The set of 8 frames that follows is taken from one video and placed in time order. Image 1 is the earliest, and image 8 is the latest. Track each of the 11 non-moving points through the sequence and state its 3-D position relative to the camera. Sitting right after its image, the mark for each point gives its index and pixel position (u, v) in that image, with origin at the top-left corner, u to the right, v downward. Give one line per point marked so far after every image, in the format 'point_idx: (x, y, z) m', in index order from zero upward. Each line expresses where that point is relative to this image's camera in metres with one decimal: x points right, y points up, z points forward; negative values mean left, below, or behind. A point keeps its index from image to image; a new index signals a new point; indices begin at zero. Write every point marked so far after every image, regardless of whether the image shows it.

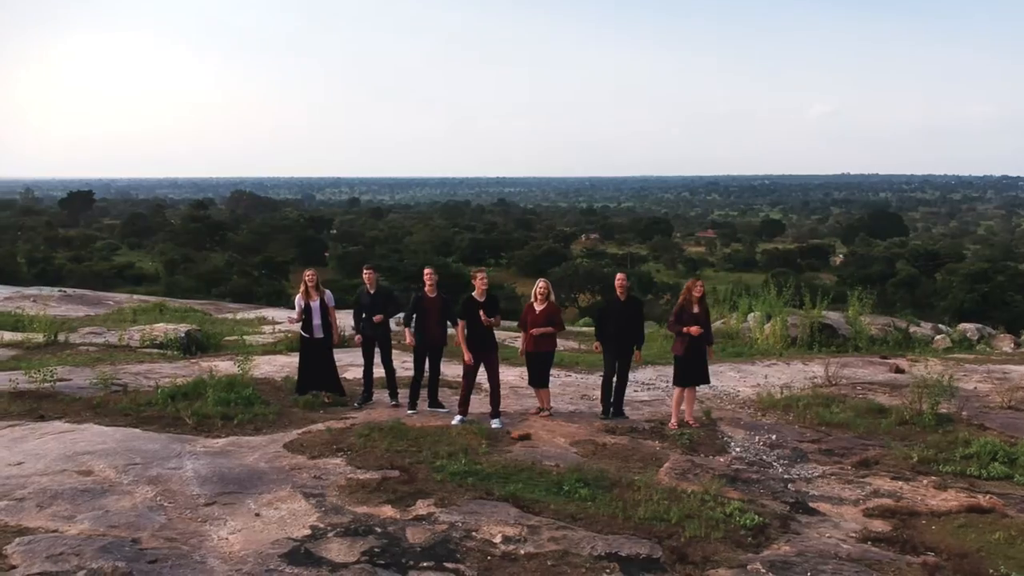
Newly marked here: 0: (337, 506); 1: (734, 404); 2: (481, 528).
0: (-1.0, -1.2, +5.6) m
1: (+1.8, -1.0, +8.5) m
2: (-0.2, -1.2, +5.3) m
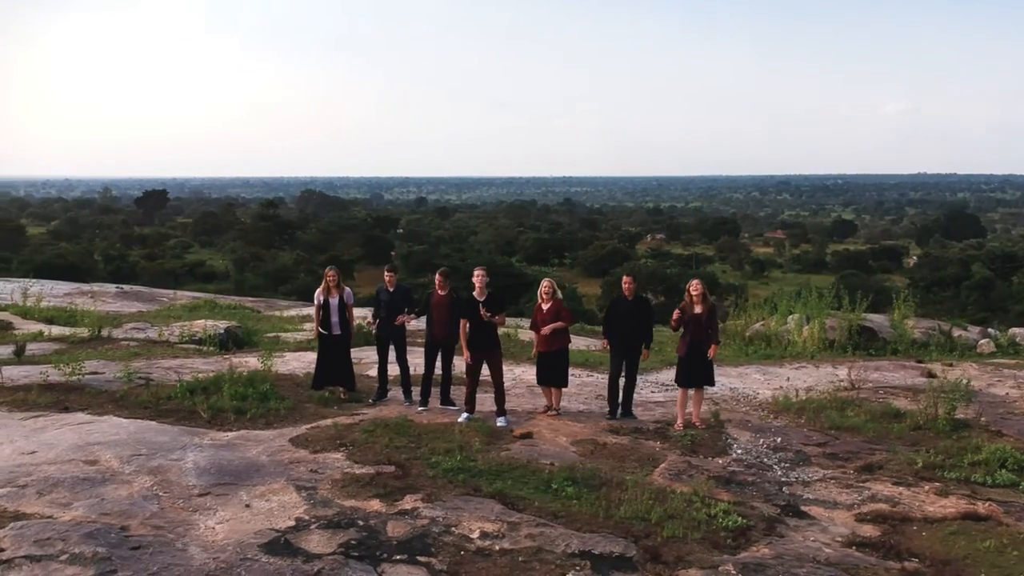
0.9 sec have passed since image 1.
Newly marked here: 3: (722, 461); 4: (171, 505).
0: (-1.0, -1.2, +5.8) m
1: (+1.9, -1.0, +8.5) m
2: (-0.3, -1.2, +5.4) m
3: (+1.3, -1.1, +6.7) m
4: (-1.8, -1.2, +5.5) m
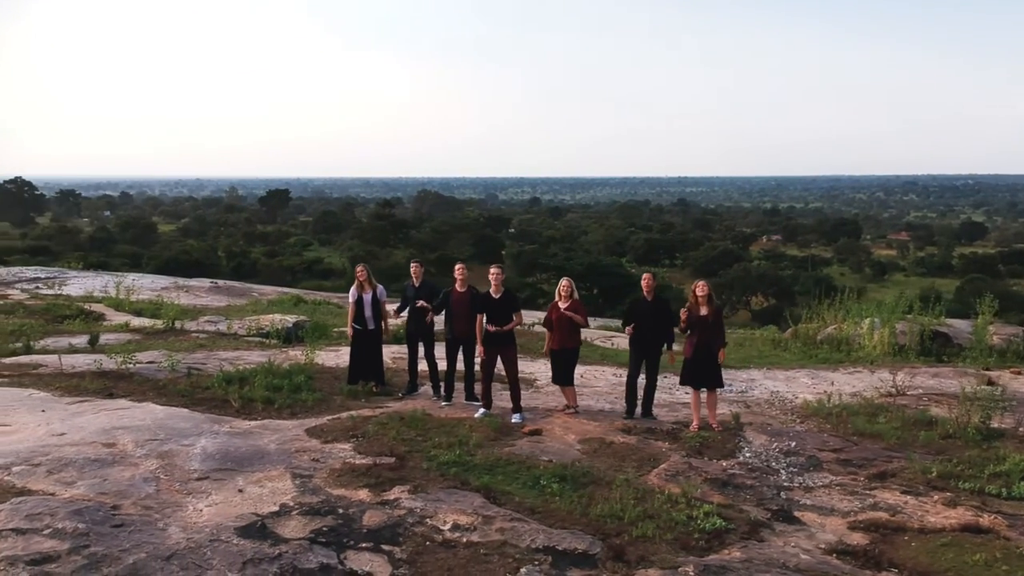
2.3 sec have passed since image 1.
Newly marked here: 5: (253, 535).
0: (-1.1, -1.1, +6.0) m
1: (+2.1, -1.0, +8.3) m
2: (-0.4, -1.2, +5.5) m
3: (+1.4, -1.1, +6.6) m
4: (-1.9, -1.1, +5.8) m
5: (-1.3, -1.2, +5.2) m
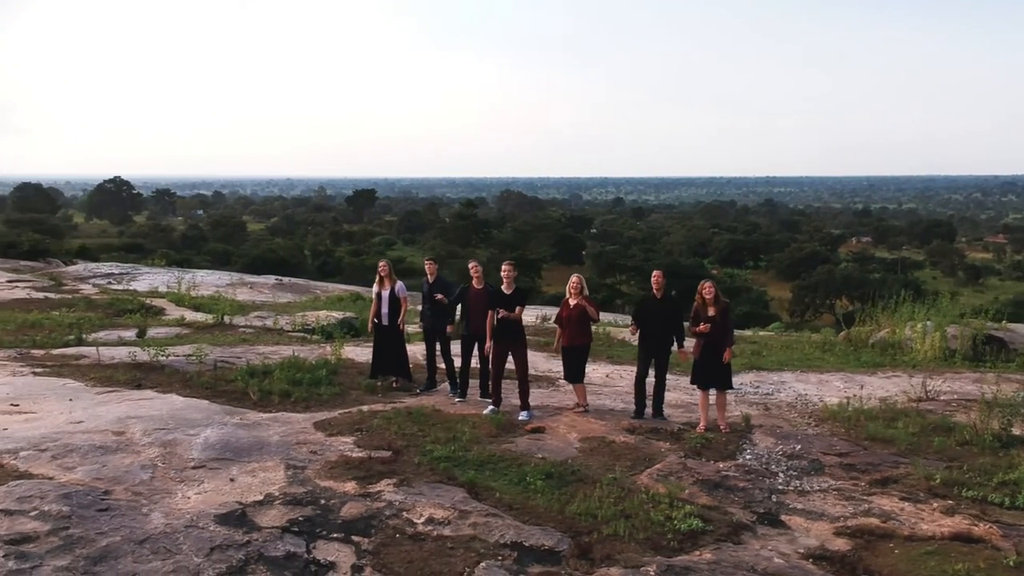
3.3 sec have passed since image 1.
0: (-1.2, -1.1, +6.1) m
1: (+2.2, -1.0, +8.2) m
2: (-0.5, -1.2, +5.6) m
3: (+1.3, -1.1, +6.6) m
4: (-2.0, -1.1, +6.0) m
5: (-1.4, -1.2, +5.3) m
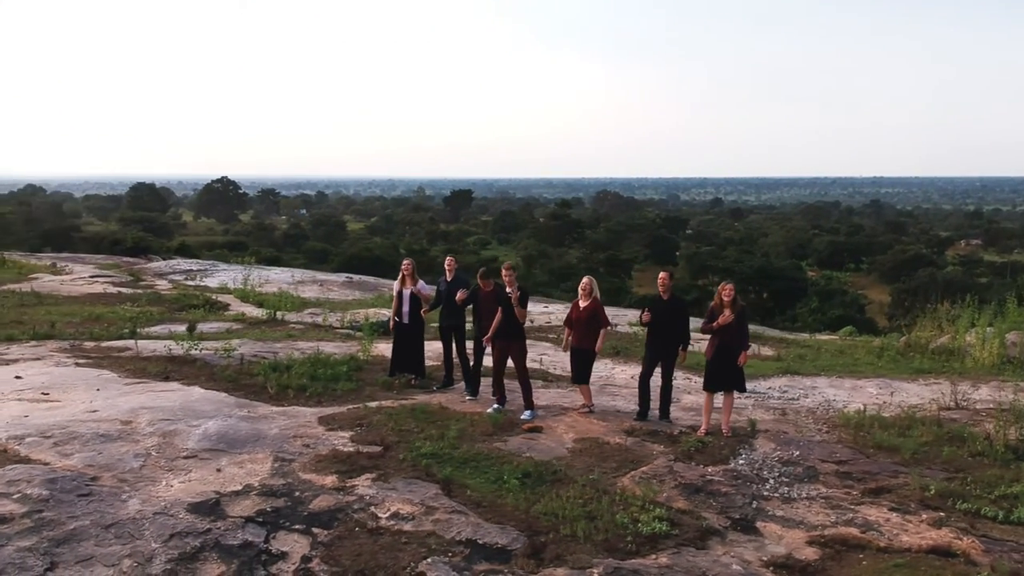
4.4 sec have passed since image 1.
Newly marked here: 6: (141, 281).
0: (-1.3, -1.1, +6.3) m
1: (+2.3, -1.0, +8.0) m
2: (-0.7, -1.2, +5.7) m
3: (+1.2, -1.1, +6.5) m
4: (-2.1, -1.1, +6.2) m
5: (-1.6, -1.2, +5.5) m
6: (-6.6, +0.1, +18.5) m
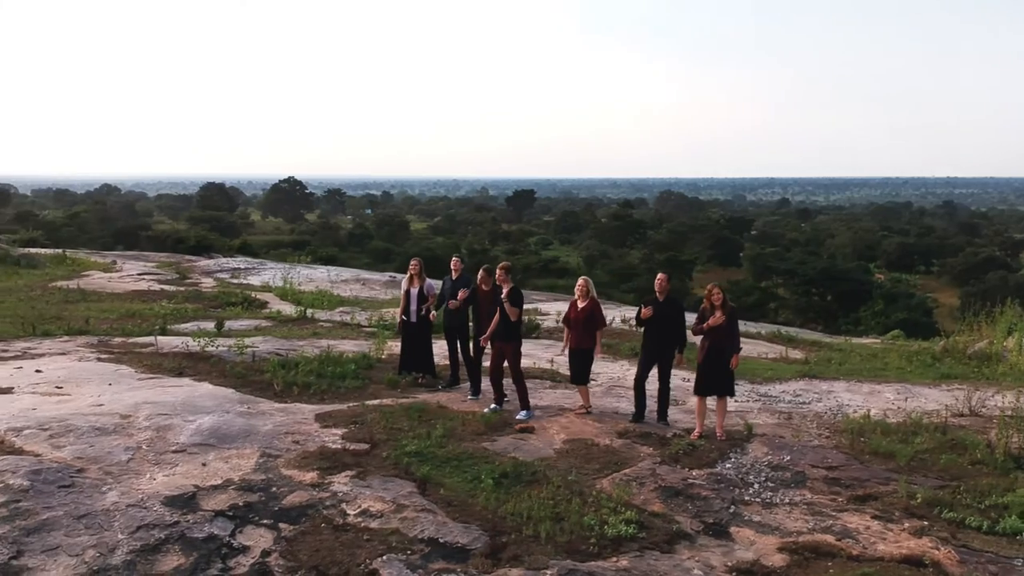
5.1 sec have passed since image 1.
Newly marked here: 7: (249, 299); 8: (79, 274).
0: (-1.5, -1.1, +6.3) m
1: (+2.3, -1.0, +7.8) m
2: (-0.9, -1.2, +5.7) m
3: (+1.1, -1.1, +6.4) m
4: (-2.3, -1.0, +6.4) m
5: (-1.8, -1.2, +5.6) m
6: (-5.9, +0.2, +18.9) m
7: (-4.1, -0.2, +16.2) m
8: (-8.3, +0.3, +20.0) m
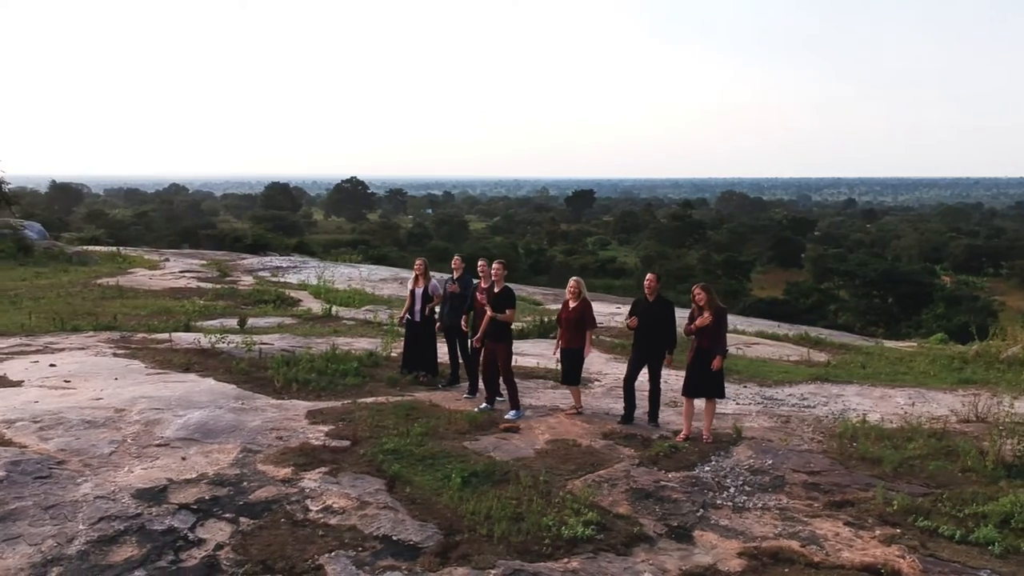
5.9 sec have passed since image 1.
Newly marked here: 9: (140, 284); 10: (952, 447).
0: (-1.6, -1.1, +6.4) m
1: (+2.2, -1.0, +7.7) m
2: (-1.1, -1.2, +5.8) m
3: (+1.0, -1.1, +6.3) m
4: (-2.4, -1.0, +6.5) m
5: (-2.0, -1.1, +5.7) m
6: (-5.3, +0.2, +19.3) m
7: (-3.6, -0.1, +16.4) m
8: (-7.6, +0.3, +20.5) m
9: (-6.2, +0.1, +17.5) m
10: (+2.9, -1.1, +6.9) m
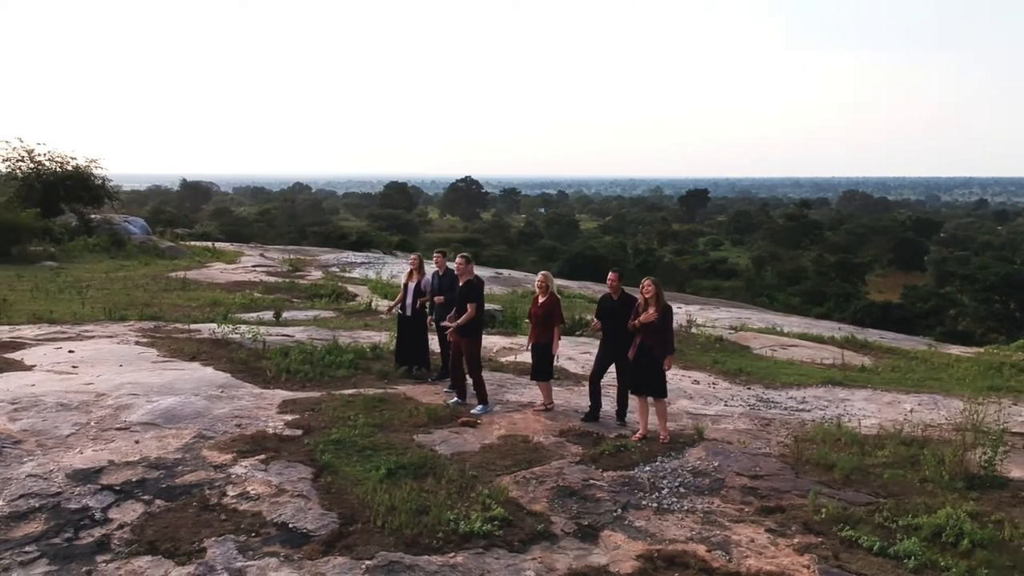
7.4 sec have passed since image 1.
0: (-2.0, -1.0, +6.6) m
1: (+1.9, -1.0, +7.4) m
2: (-1.5, -1.1, +5.9) m
3: (+0.6, -1.1, +6.2) m
4: (-2.8, -0.9, +6.8) m
5: (-2.5, -1.1, +5.9) m
6: (-4.1, +0.3, +19.8) m
7: (-2.8, 0.0, +16.8) m
8: (-6.3, +0.5, +21.2) m
9: (-5.3, +0.2, +18.1) m
10: (+2.6, -1.1, +6.5) m
